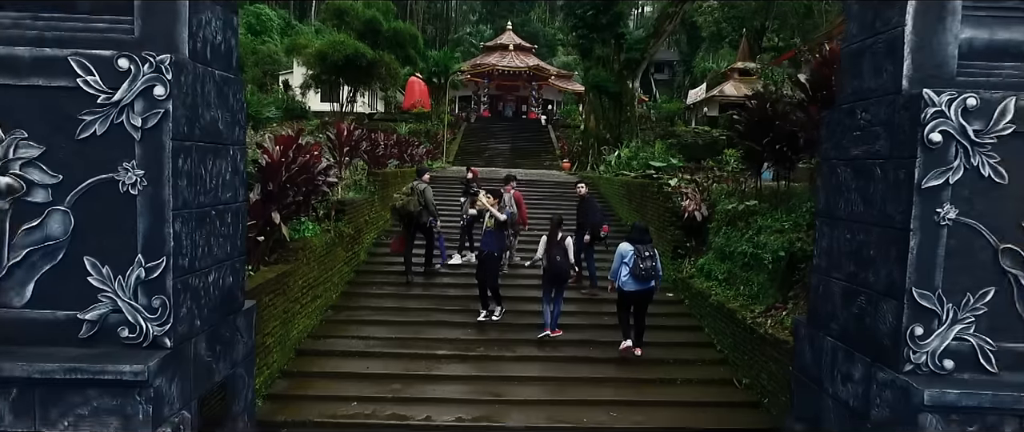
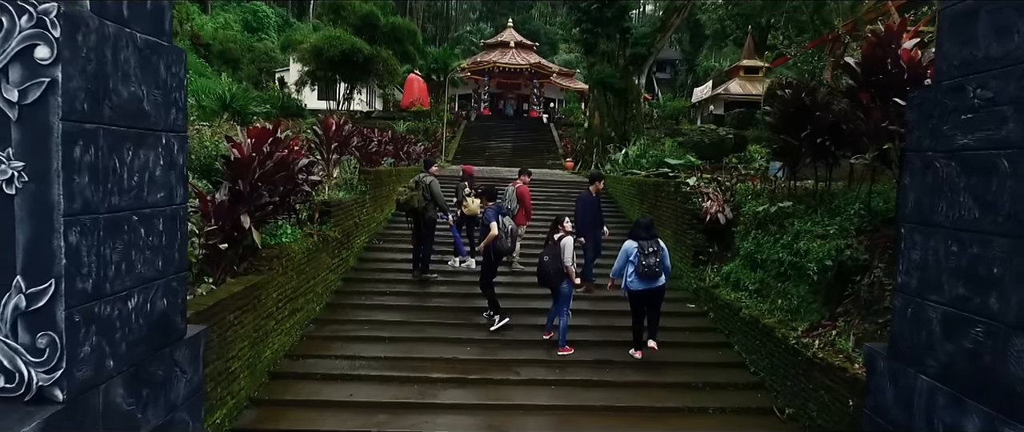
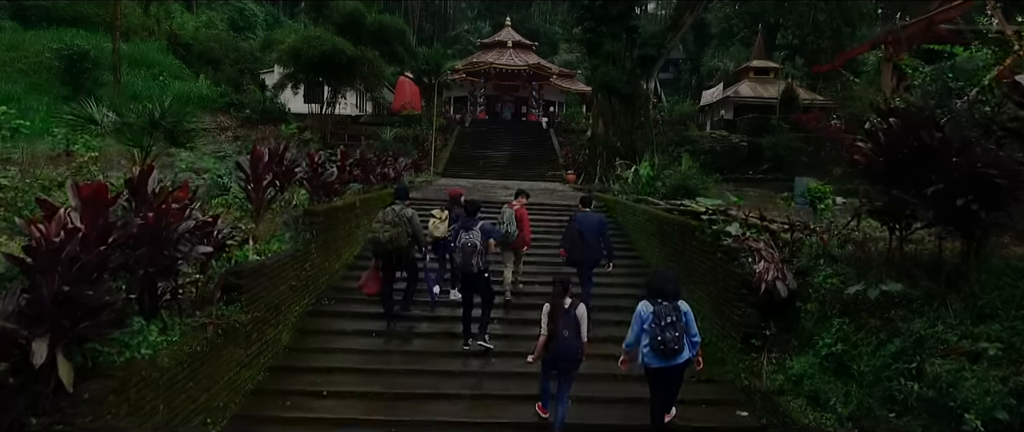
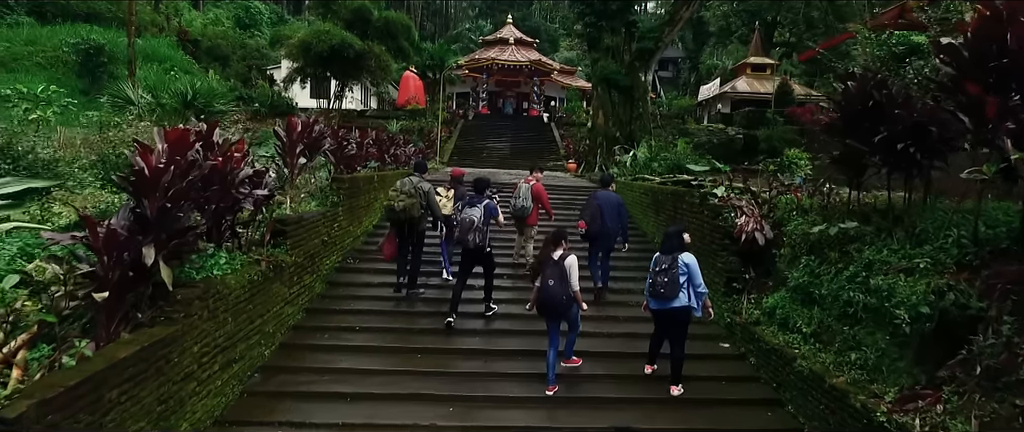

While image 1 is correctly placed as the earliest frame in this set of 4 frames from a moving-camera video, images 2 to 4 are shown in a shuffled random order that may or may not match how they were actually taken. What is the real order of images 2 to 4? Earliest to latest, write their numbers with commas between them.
2, 4, 3
